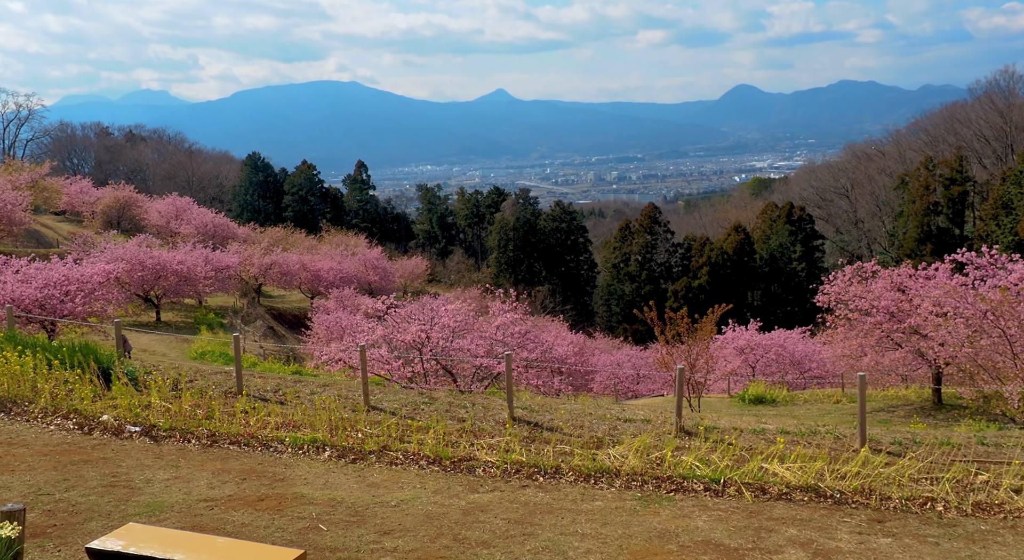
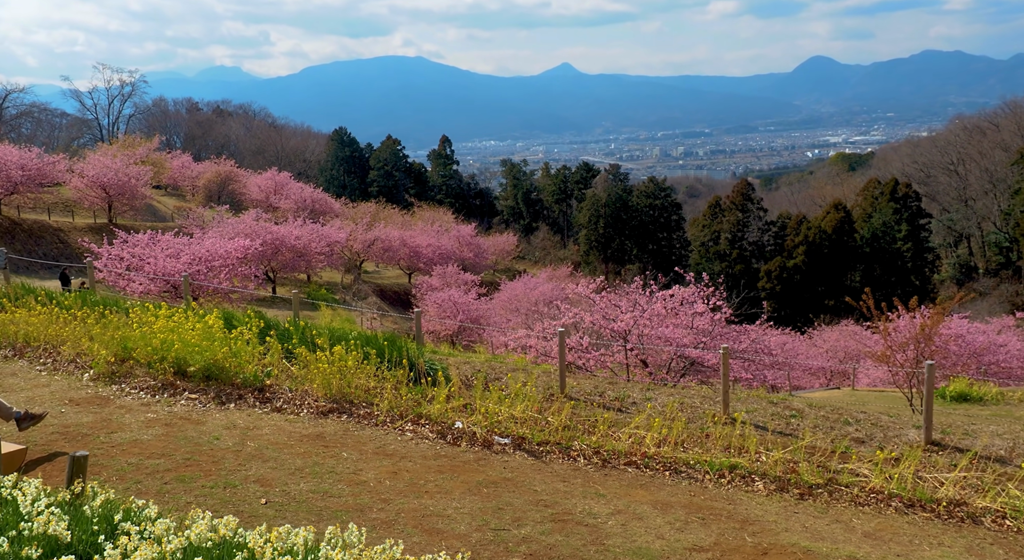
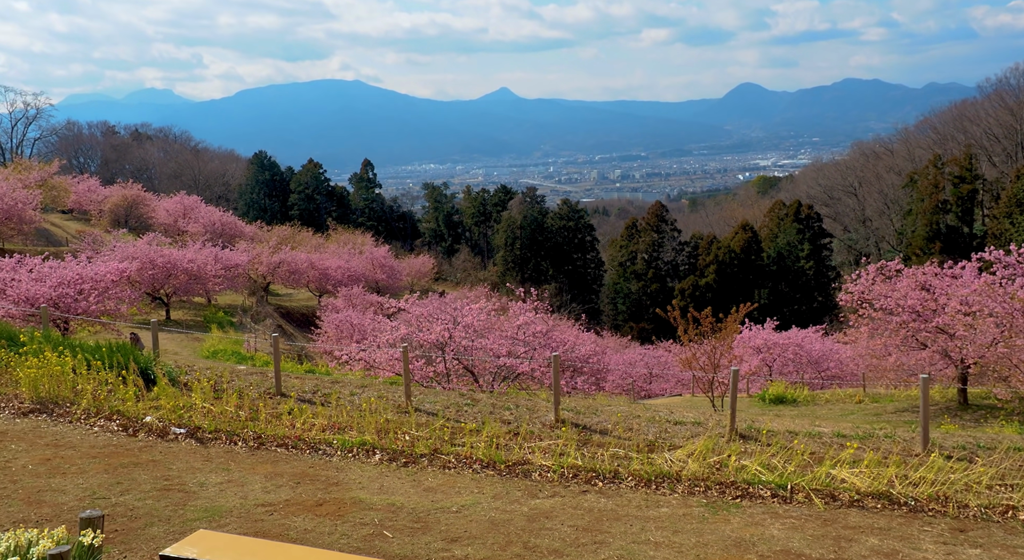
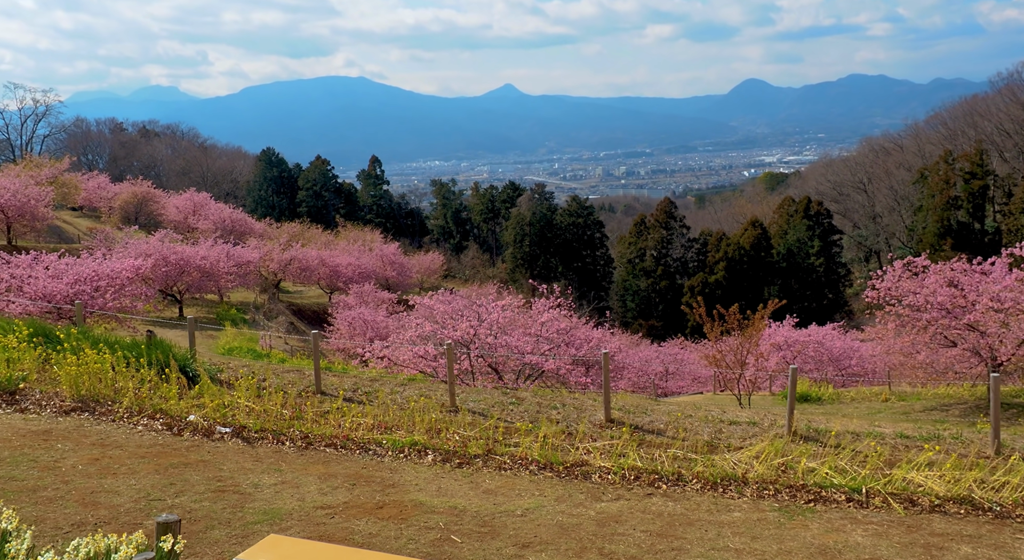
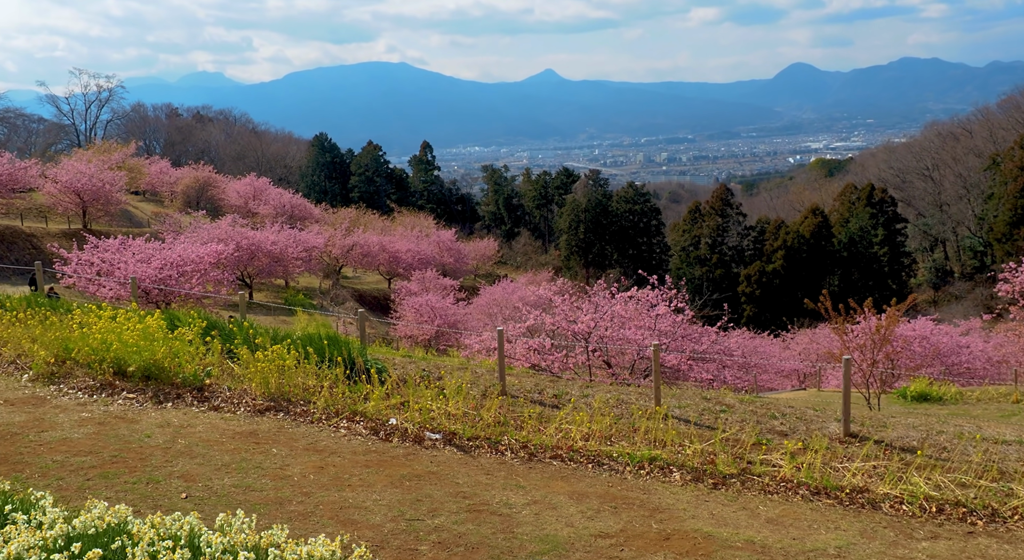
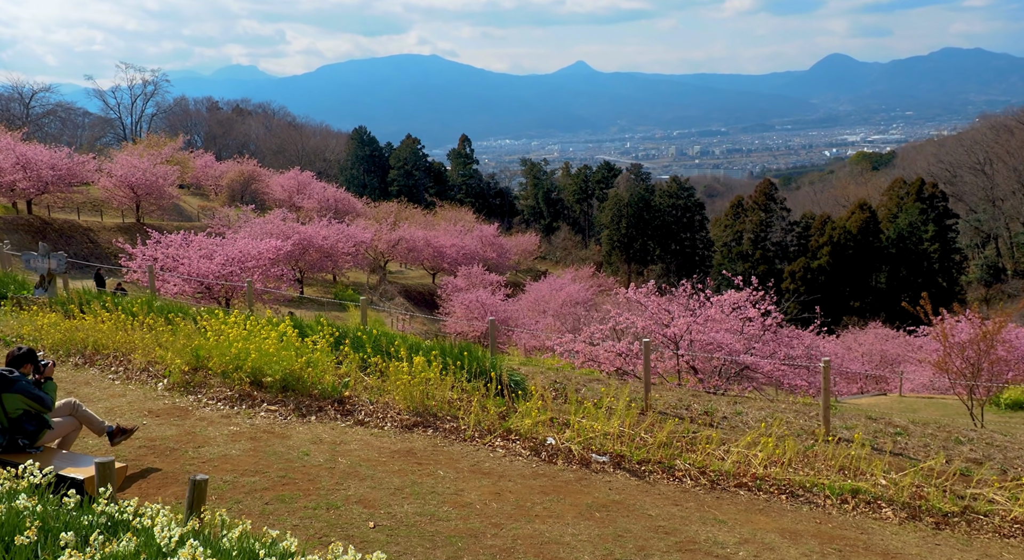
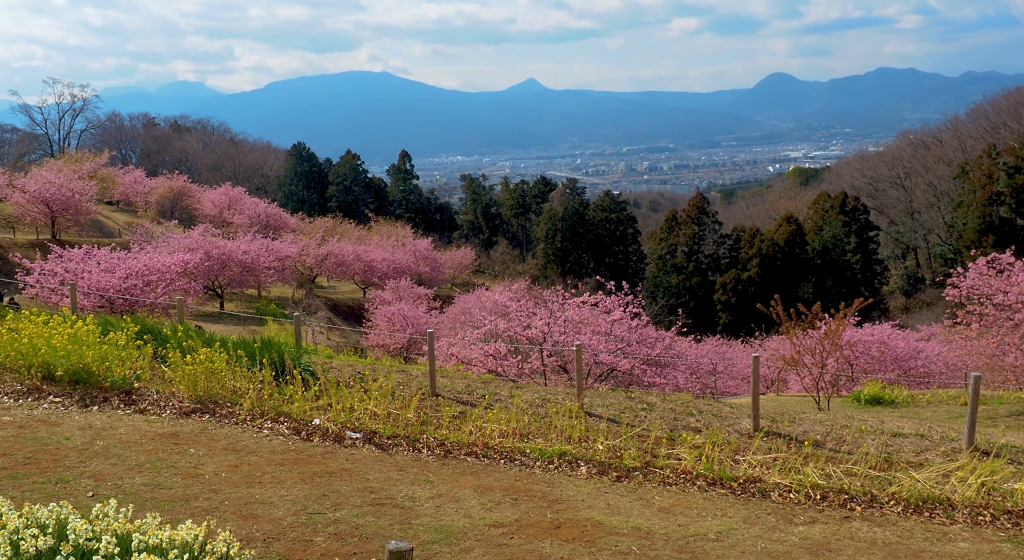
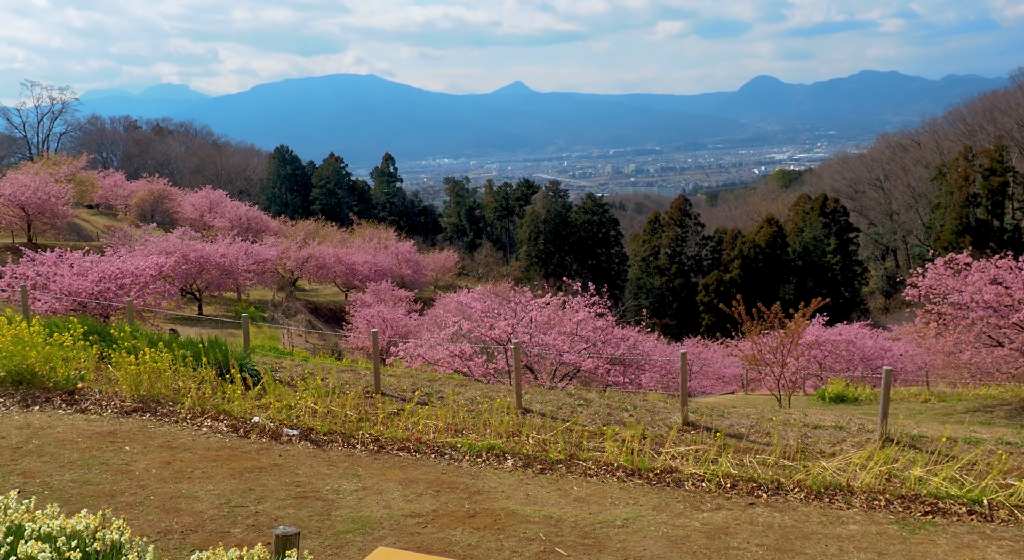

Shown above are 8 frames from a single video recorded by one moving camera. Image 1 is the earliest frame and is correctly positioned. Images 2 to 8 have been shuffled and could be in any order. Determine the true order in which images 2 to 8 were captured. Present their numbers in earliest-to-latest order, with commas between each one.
3, 4, 8, 7, 5, 2, 6
